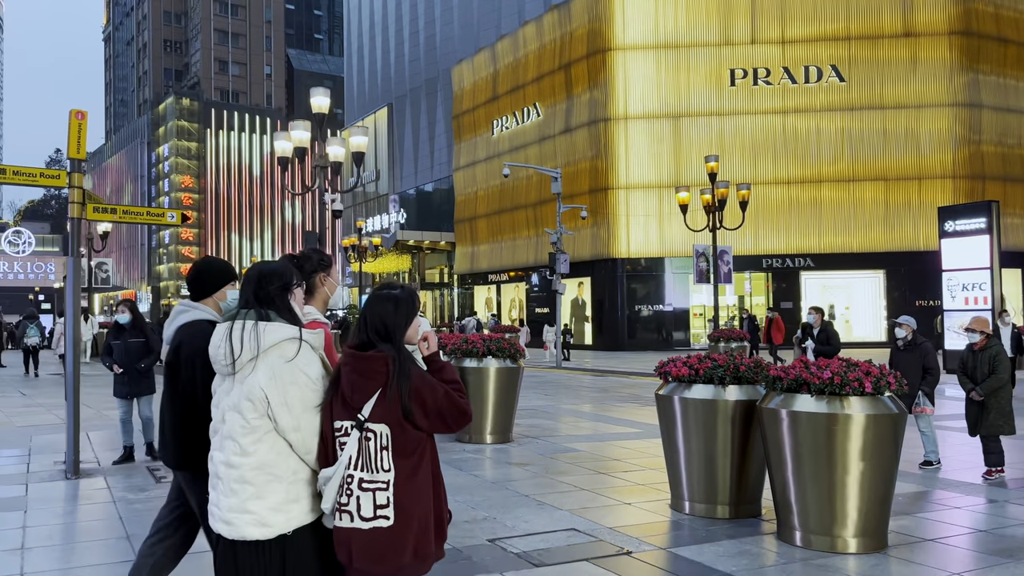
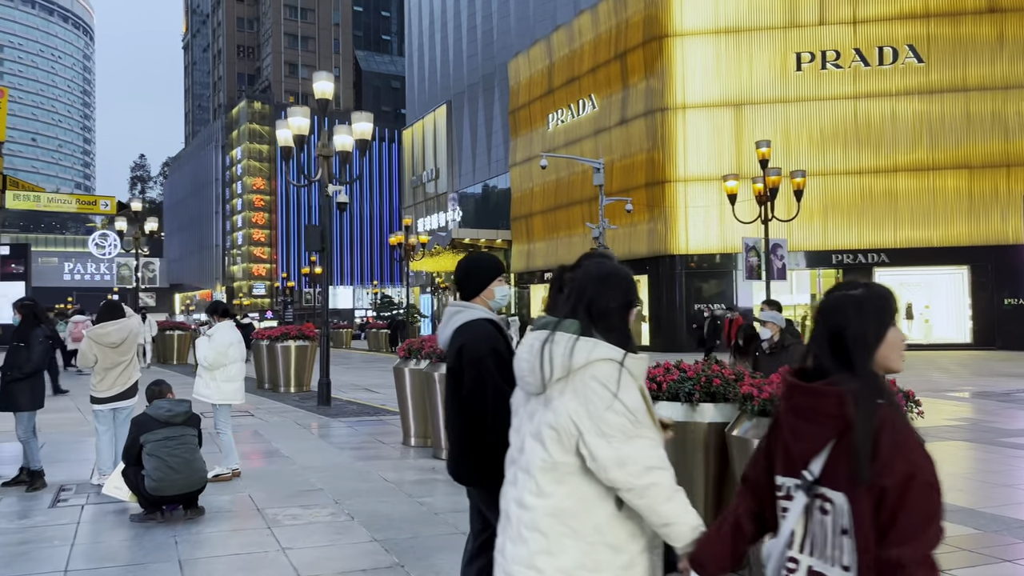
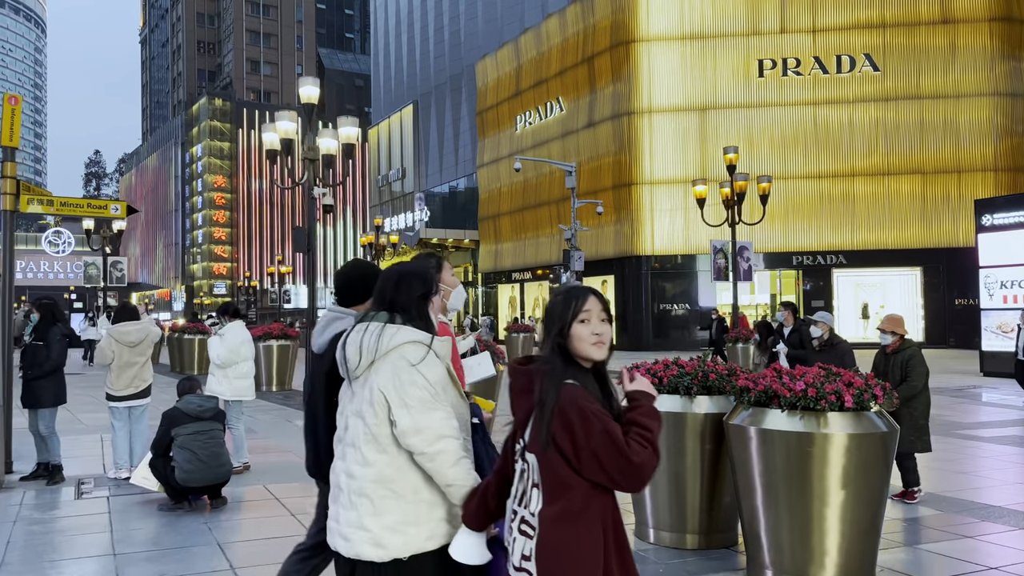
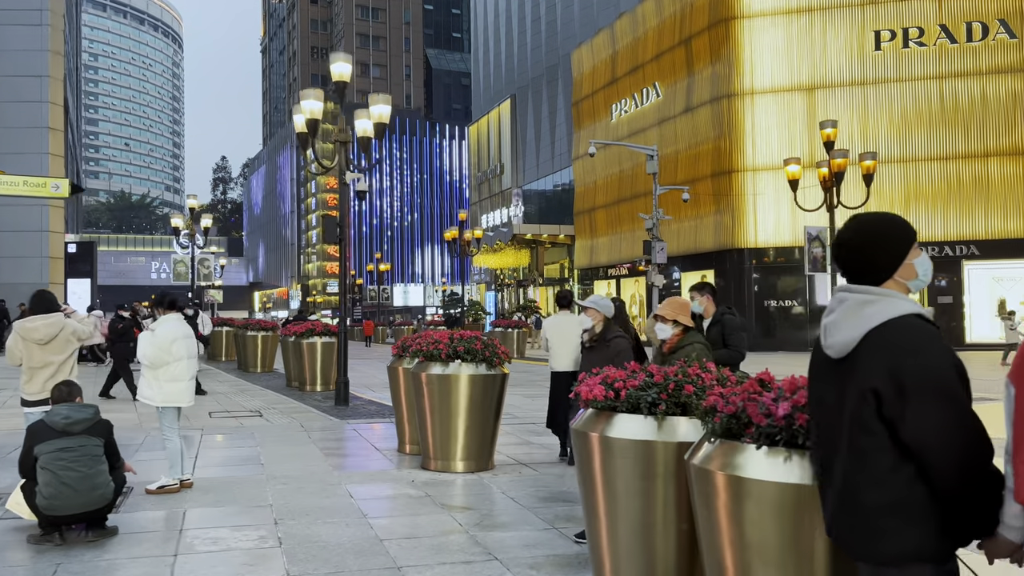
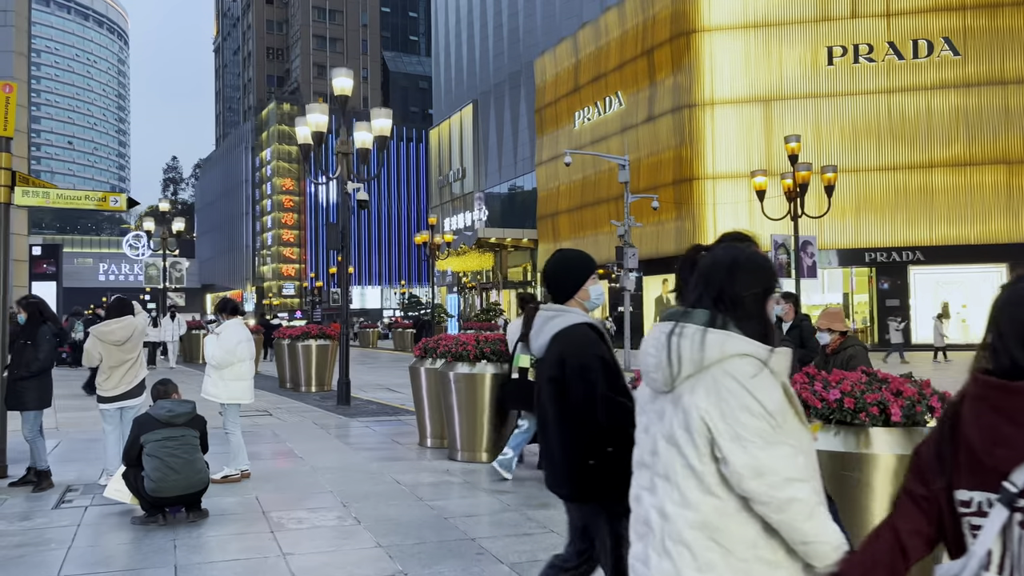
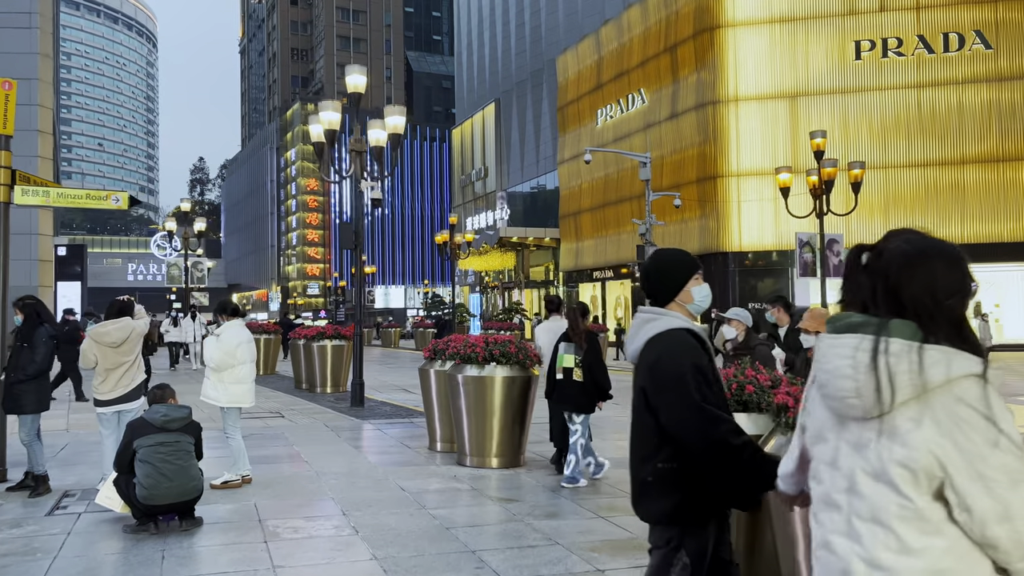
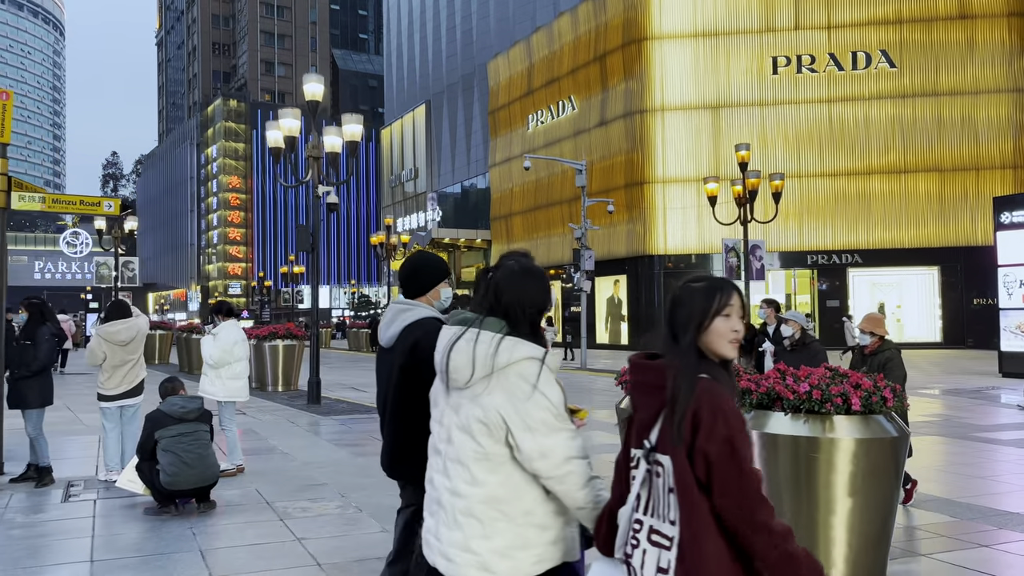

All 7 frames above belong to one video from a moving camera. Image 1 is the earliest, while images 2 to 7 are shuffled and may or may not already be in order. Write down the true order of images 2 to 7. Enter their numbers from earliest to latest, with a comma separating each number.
3, 7, 2, 5, 6, 4
